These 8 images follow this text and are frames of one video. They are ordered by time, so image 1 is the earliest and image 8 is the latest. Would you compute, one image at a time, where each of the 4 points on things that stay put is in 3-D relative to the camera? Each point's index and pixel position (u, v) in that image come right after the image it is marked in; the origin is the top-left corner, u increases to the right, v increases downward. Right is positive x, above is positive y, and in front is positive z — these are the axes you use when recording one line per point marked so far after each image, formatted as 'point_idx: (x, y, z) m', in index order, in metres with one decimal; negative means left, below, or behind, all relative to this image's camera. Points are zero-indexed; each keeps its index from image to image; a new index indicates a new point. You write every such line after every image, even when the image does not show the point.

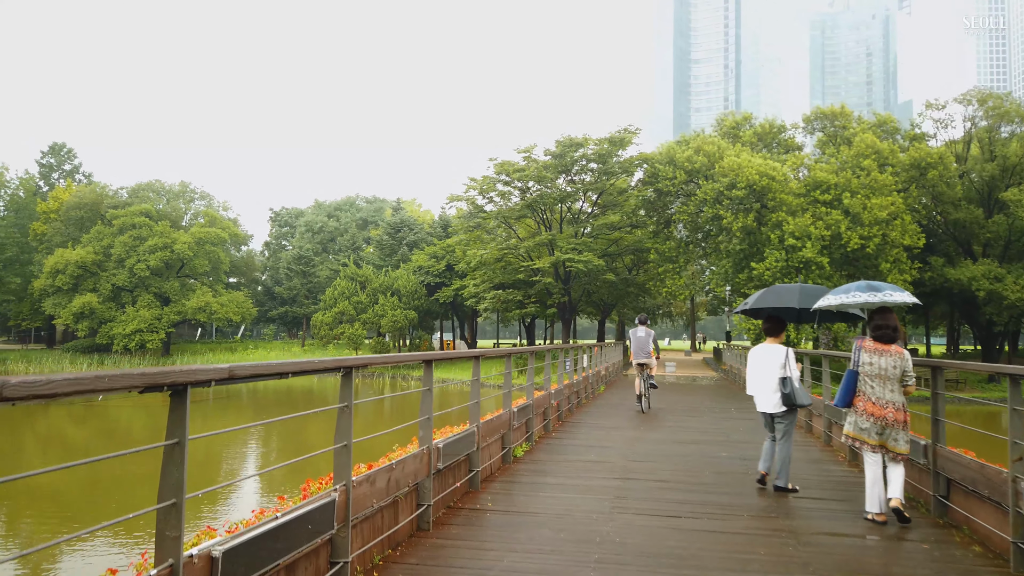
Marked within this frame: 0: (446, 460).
0: (-0.4, -1.0, +4.5) m
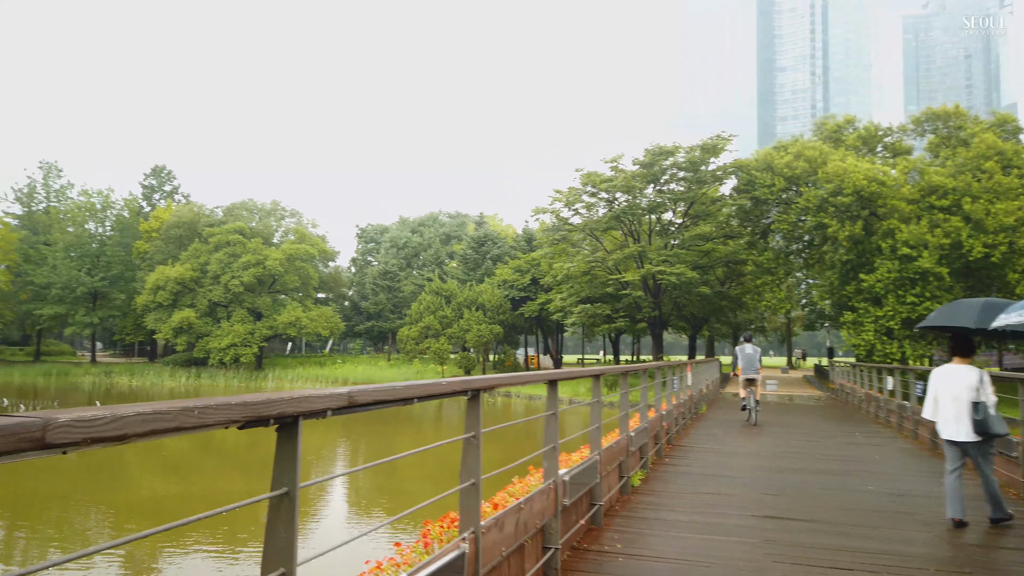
0: (+0.3, -1.1, +3.9) m
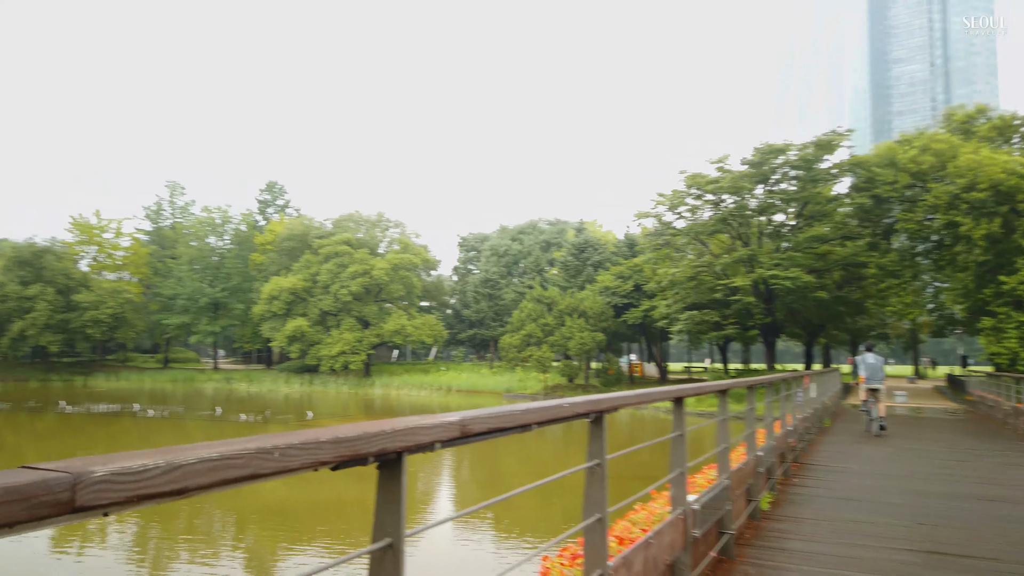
0: (+0.9, -1.1, +3.5) m
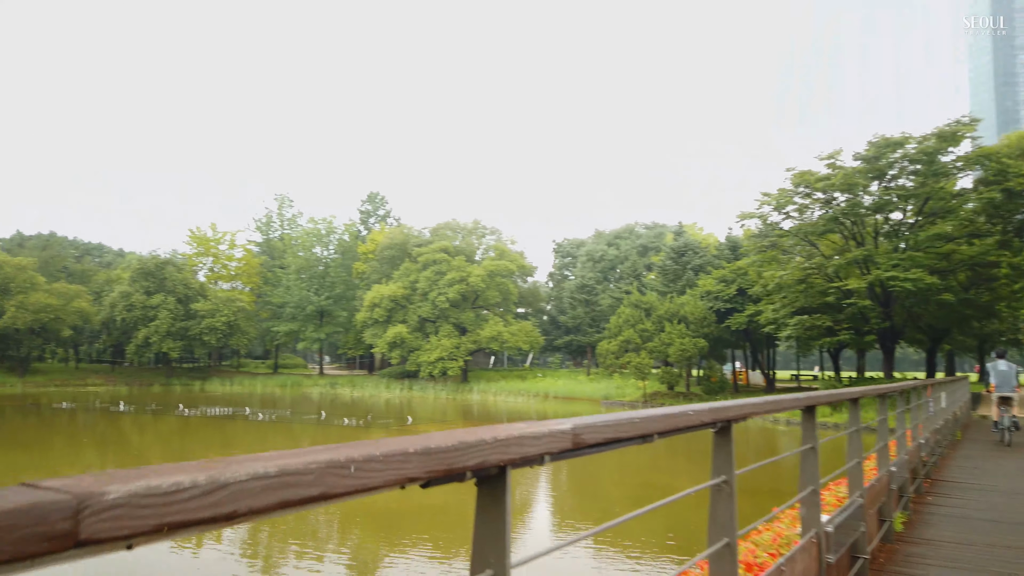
0: (+1.3, -1.1, +3.1) m
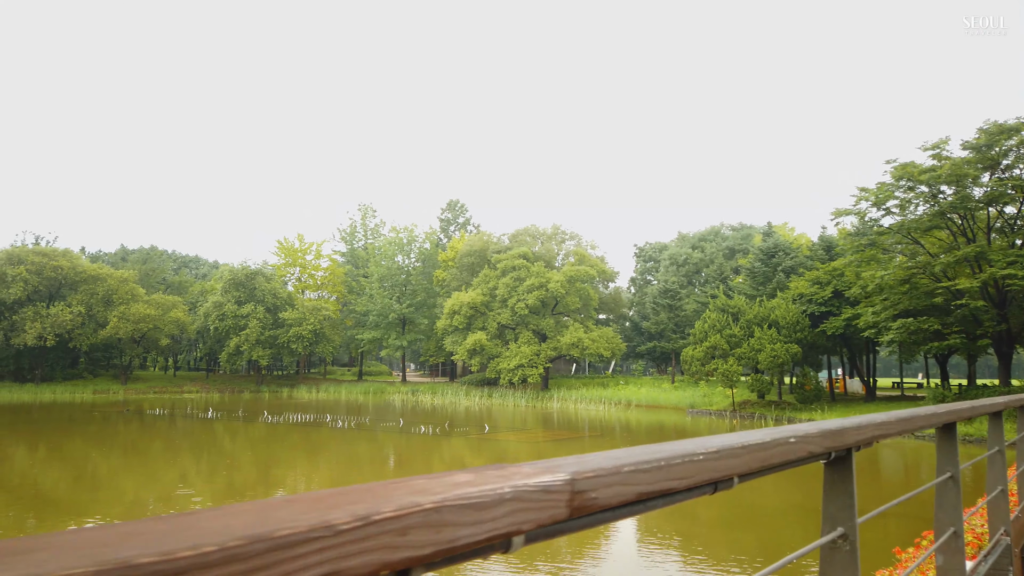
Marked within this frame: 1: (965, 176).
0: (+1.5, -1.0, +2.4) m
1: (+10.8, +2.7, +17.8) m
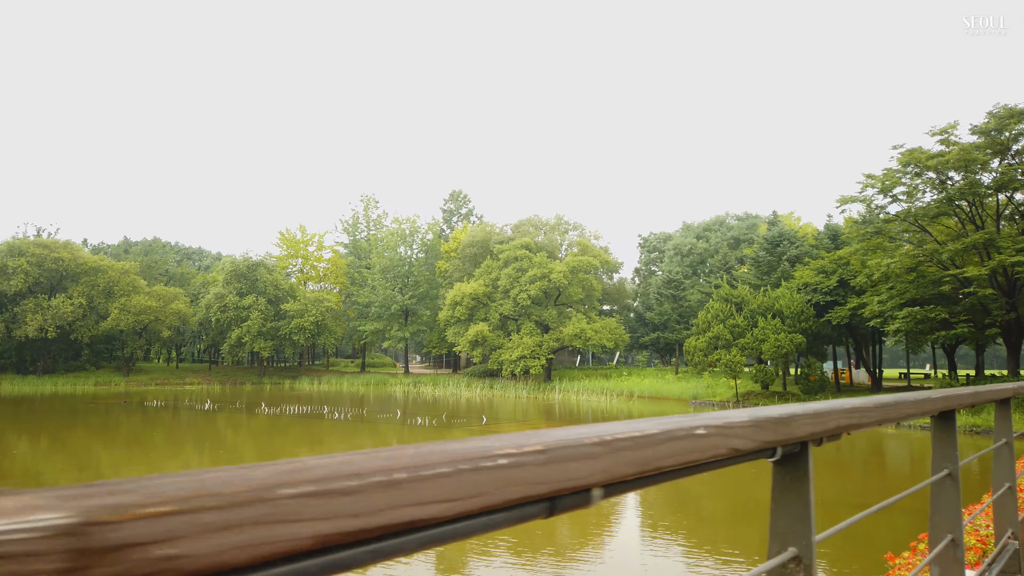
0: (+1.3, -0.9, +2.0) m
1: (+10.7, +3.0, +17.3) m
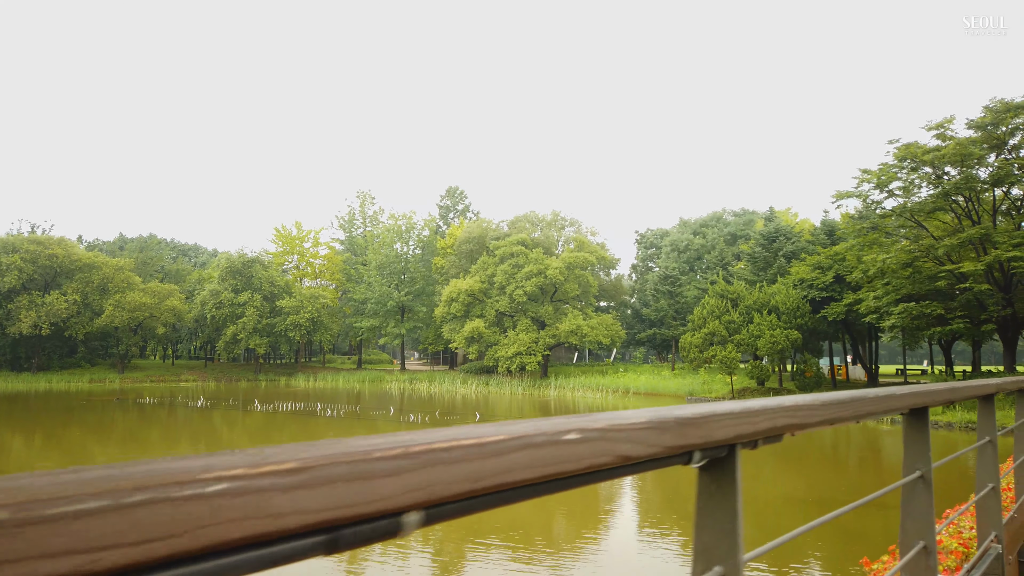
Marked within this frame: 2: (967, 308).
0: (+1.2, -0.9, +1.9) m
1: (+10.5, +3.1, +17.2) m
2: (+12.0, -0.5, +19.7) m
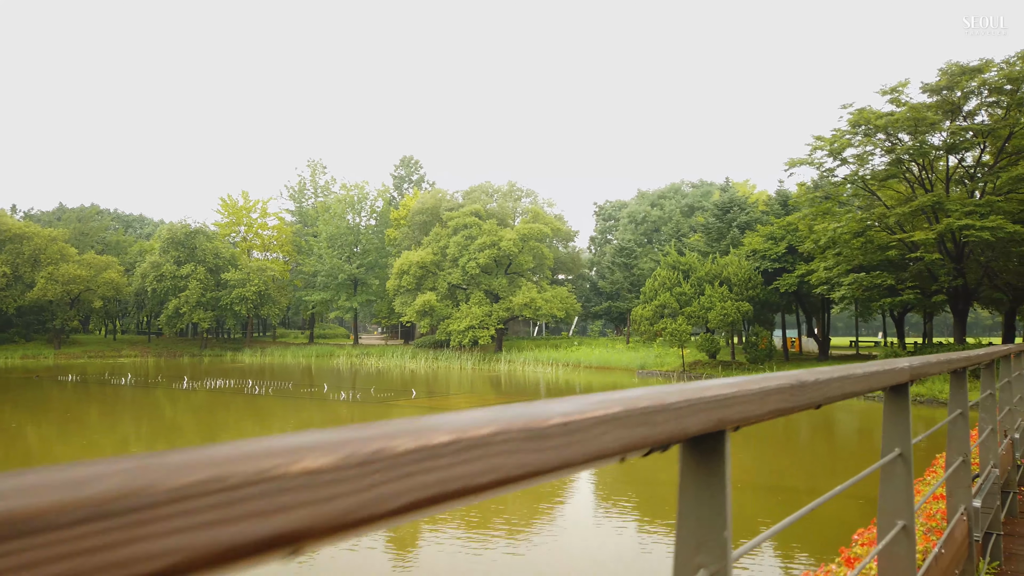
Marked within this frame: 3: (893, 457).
0: (+0.4, -0.8, +1.0) m
1: (+9.1, +3.7, +16.5) m
2: (+10.4, +0.3, +19.2) m
3: (+0.9, -0.4, +1.7) m
